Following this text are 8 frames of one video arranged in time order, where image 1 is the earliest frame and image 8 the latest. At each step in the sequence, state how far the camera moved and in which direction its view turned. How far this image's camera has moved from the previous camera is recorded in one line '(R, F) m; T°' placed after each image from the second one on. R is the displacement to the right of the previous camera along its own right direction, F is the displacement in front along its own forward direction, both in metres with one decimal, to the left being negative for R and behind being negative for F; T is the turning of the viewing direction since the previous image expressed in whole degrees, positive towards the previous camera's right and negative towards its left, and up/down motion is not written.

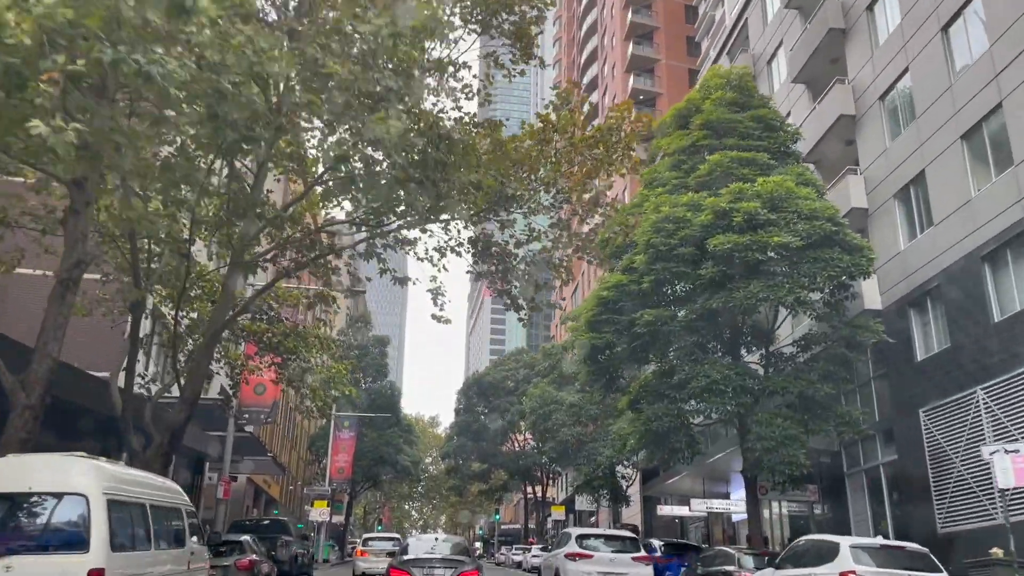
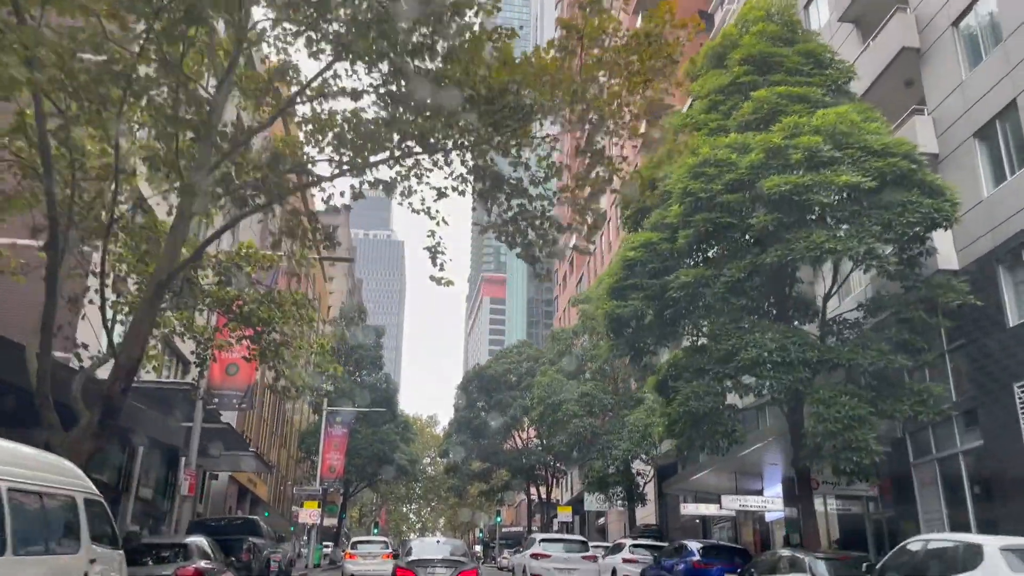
(-0.3, +3.1) m; 0°
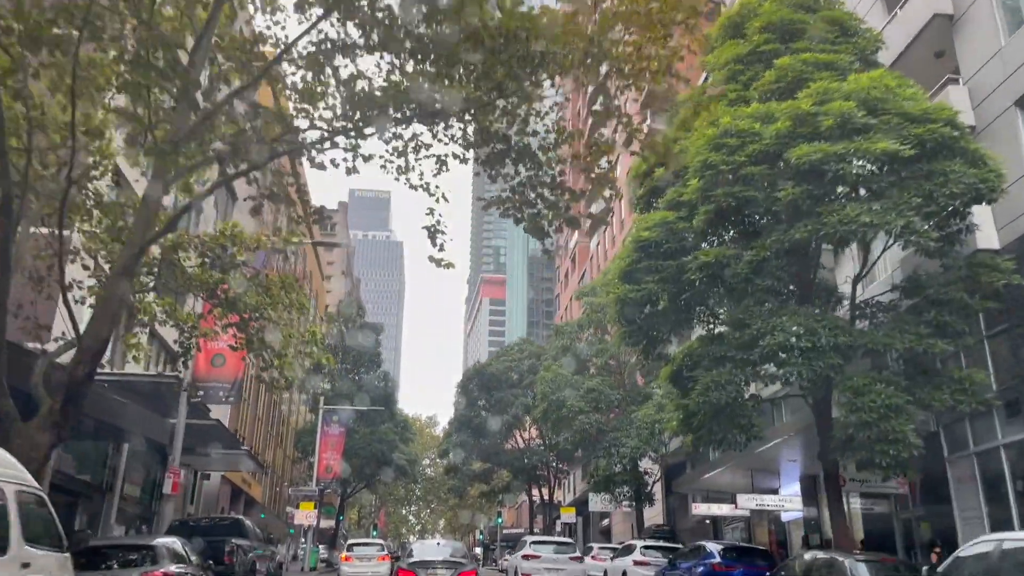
(-0.1, +1.3) m; 0°
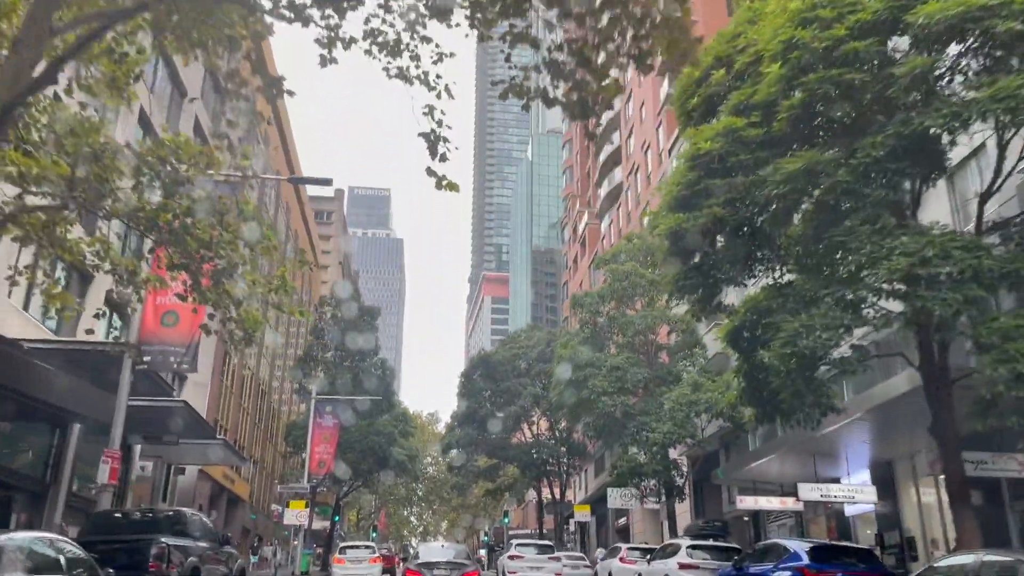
(-0.3, +3.8) m; 0°
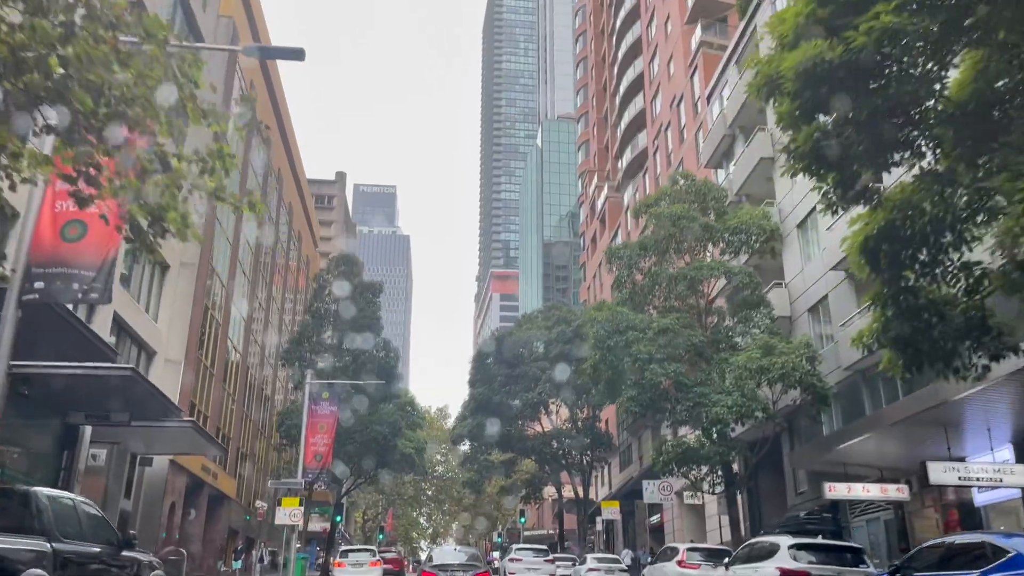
(-0.5, +4.7) m; 0°
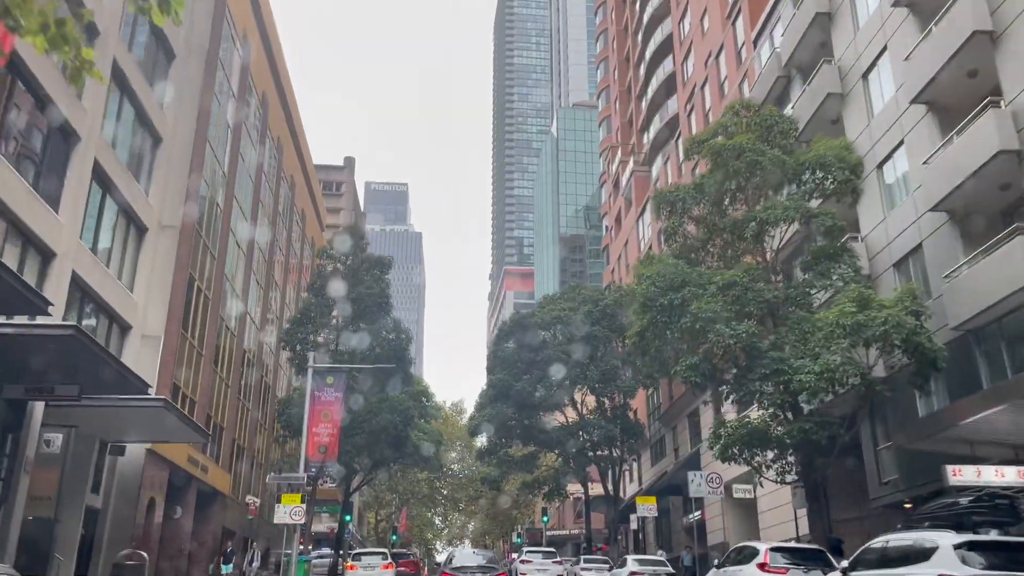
(-0.4, +3.8) m; -1°
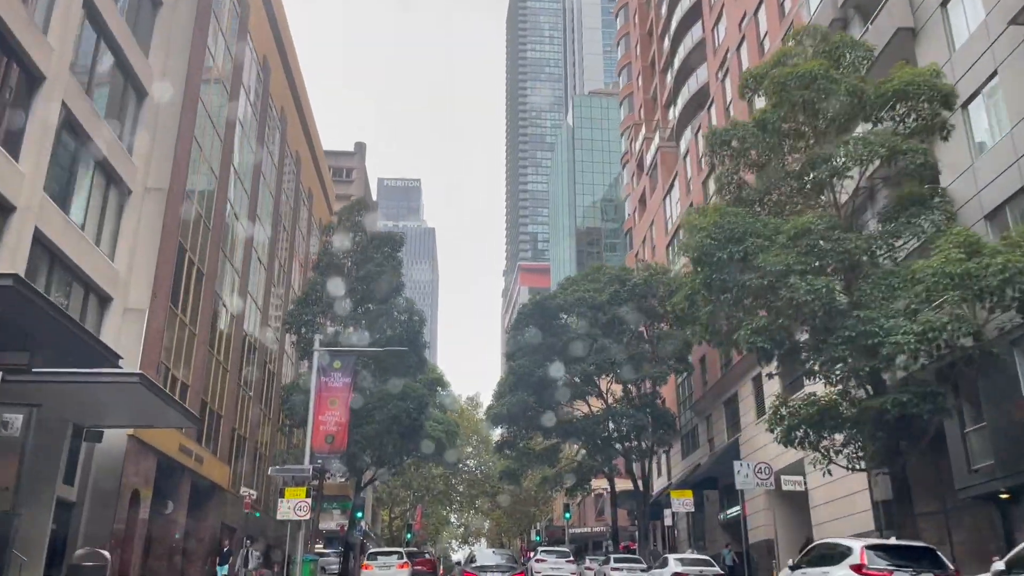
(-0.3, +2.8) m; -1°
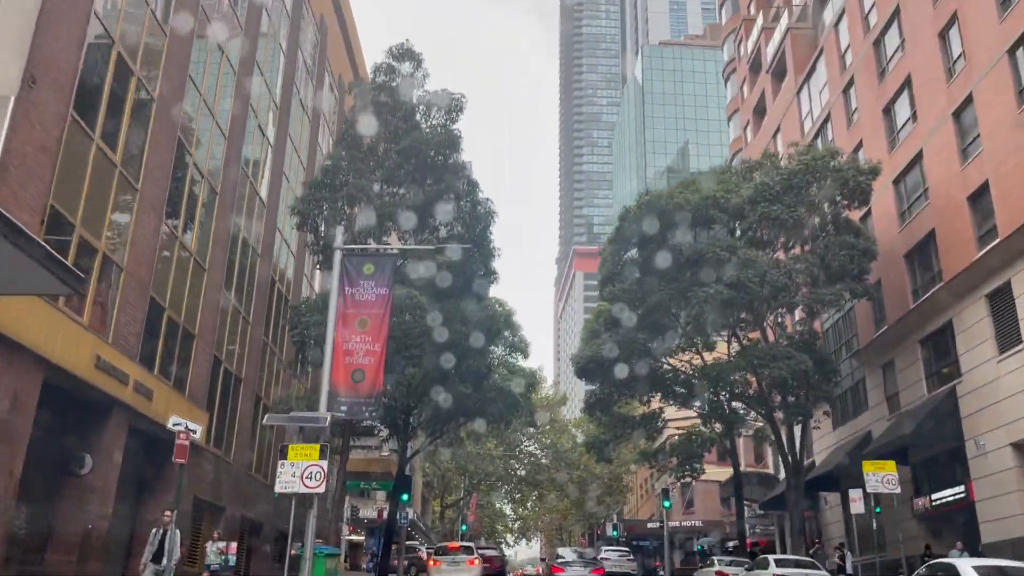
(-1.6, +10.3) m; -3°
